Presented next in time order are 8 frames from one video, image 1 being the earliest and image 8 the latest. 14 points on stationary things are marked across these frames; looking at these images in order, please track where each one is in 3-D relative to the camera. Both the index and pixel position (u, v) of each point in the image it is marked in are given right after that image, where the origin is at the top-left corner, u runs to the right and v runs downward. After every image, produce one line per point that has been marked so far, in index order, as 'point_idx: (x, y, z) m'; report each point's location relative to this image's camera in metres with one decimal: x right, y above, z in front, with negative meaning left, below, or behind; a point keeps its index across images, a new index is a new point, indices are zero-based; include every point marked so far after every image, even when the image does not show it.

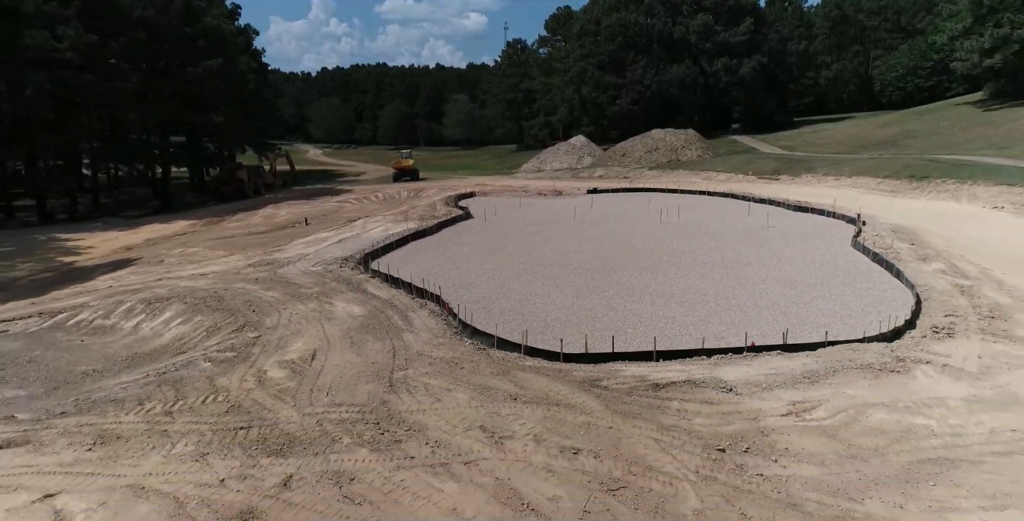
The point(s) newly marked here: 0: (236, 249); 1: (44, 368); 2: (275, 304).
0: (-9.9, +0.5, +18.6) m
1: (-8.8, -1.9, +9.9) m
2: (-5.1, -0.9, +11.1) m
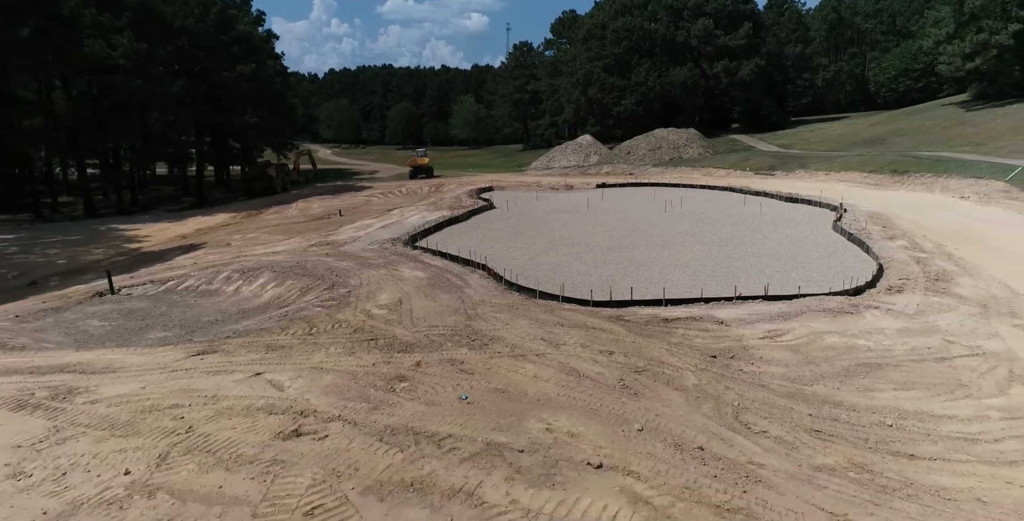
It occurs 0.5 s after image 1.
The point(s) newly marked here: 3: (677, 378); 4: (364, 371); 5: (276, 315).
0: (-9.0, +1.1, +21.1) m
1: (-7.9, -1.2, +12.4) m
2: (-4.2, -0.2, +13.6) m
3: (+2.4, -1.6, +7.6) m
4: (-2.1, -1.6, +7.5) m
5: (-5.0, -1.1, +10.9) m
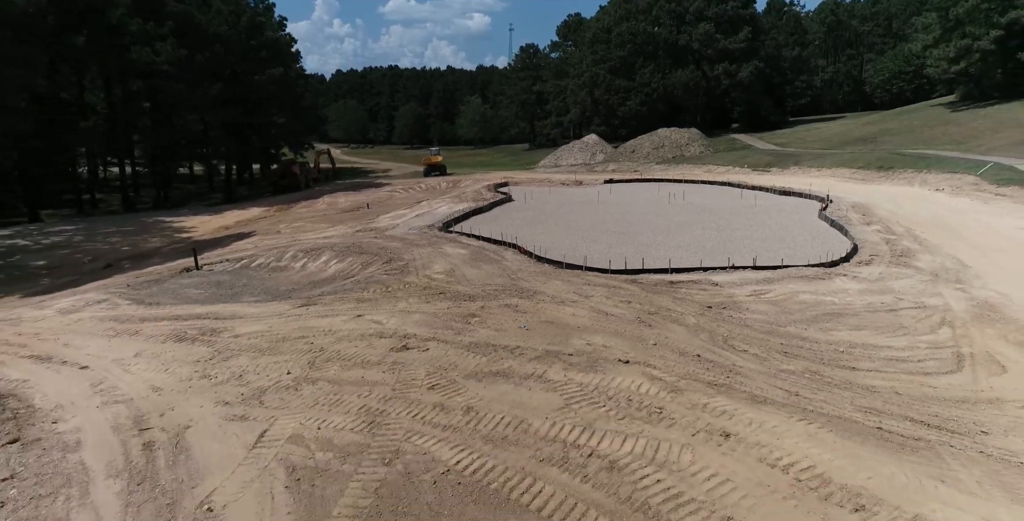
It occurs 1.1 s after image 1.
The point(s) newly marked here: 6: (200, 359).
0: (-8.1, +1.7, +23.5) m
1: (-7.1, -0.6, +14.8) m
2: (-3.4, +0.4, +15.9) m
3: (+3.2, -1.0, +10.0) m
4: (-1.3, -1.0, +9.9) m
5: (-4.2, -0.5, +13.3) m
6: (-5.4, -1.7, +9.0) m
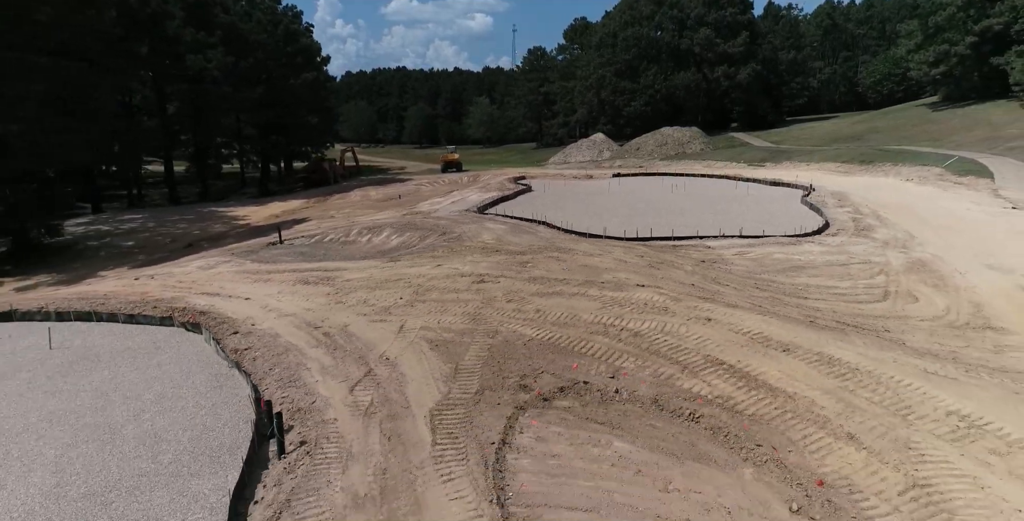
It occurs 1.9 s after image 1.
0: (-7.0, +2.6, +26.9) m
1: (-6.0, +0.3, +18.2) m
2: (-2.3, +1.3, +19.3) m
3: (+4.3, -0.1, +13.3) m
4: (-0.3, 0.0, +13.2) m
5: (-3.1, +0.4, +16.6) m
6: (-4.3, -0.8, +12.4) m
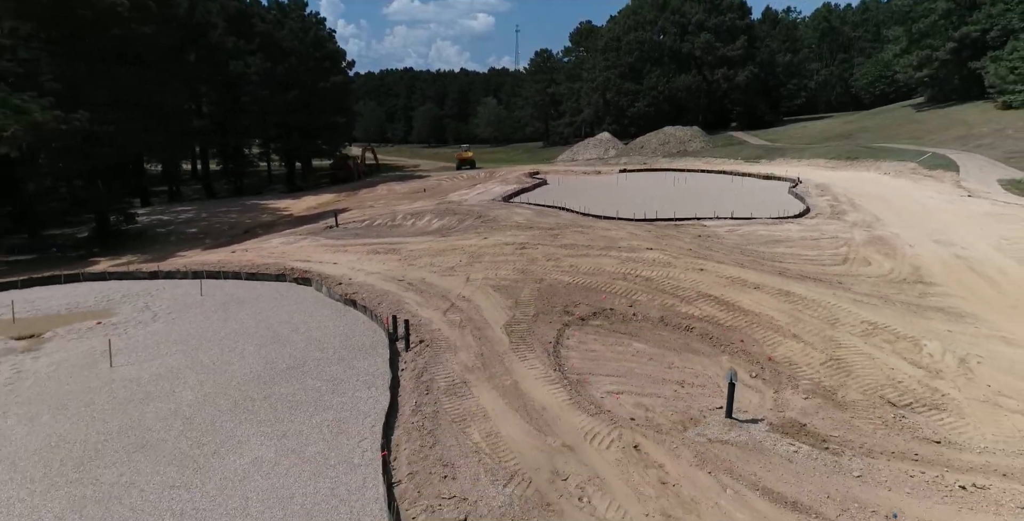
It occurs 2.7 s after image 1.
0: (-6.0, +3.4, +30.0) m
1: (-5.0, +1.1, +21.3) m
2: (-1.3, +2.1, +22.4) m
3: (+5.2, +0.7, +16.4) m
4: (+0.7, +0.8, +16.4) m
5: (-2.1, +1.2, +19.8) m
6: (-3.3, 0.0, +15.5) m
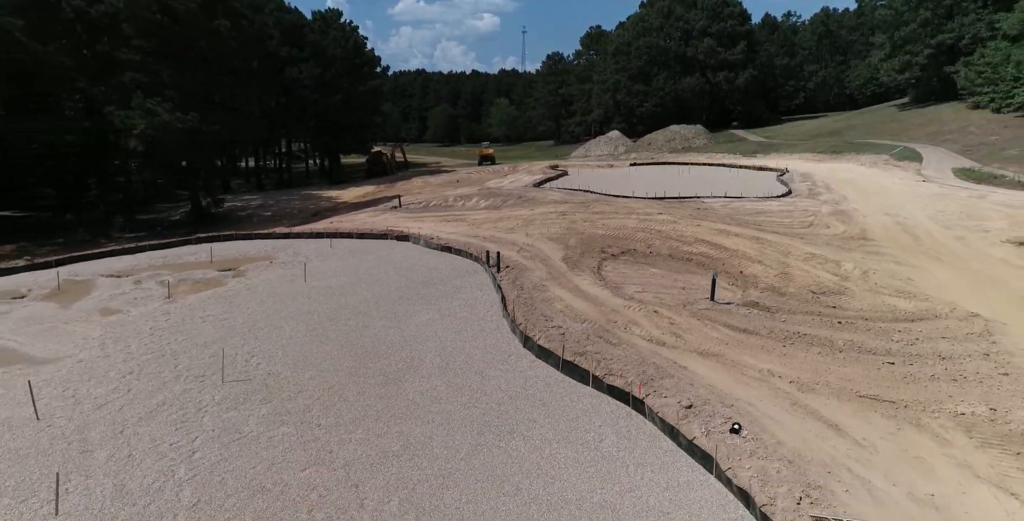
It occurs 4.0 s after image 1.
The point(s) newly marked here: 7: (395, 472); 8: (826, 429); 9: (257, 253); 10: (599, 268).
0: (-4.2, +4.8, +34.9) m
1: (-3.3, +2.4, +26.1) m
2: (+0.4, +3.5, +27.2) m
3: (+6.9, +2.1, +21.1) m
4: (+2.4, +2.1, +21.1) m
5: (-0.4, +2.6, +24.6) m
6: (-1.7, +1.4, +20.3) m
7: (-1.5, -2.7, +6.7) m
8: (+4.5, -2.4, +7.5) m
9: (-8.4, +0.3, +17.2) m
10: (+2.4, -0.2, +14.5) m
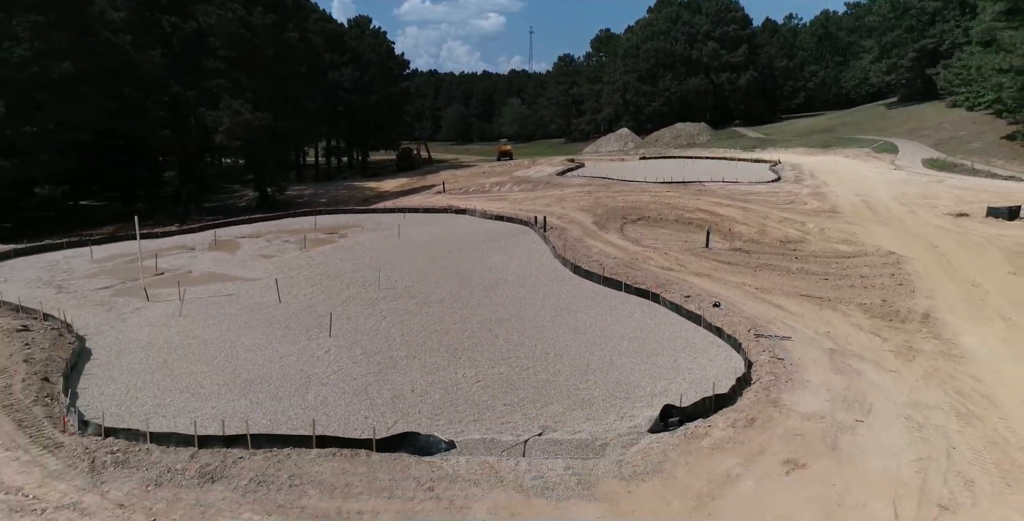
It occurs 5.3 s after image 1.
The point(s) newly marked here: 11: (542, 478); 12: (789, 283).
0: (-2.4, +6.1, +39.4) m
1: (-1.7, +3.8, +30.7) m
2: (+2.1, +4.8, +31.7) m
3: (+8.5, +3.4, +25.6) m
4: (+4.0, +3.4, +25.6) m
5: (+1.2, +3.9, +29.1) m
6: (-0.1, +2.7, +24.8) m
7: (0.0, -1.4, +11.2) m
8: (+5.9, -1.1, +11.9) m
9: (-6.8, +1.6, +21.7) m
10: (+3.9, +1.1, +19.0) m
11: (+0.4, -2.6, +6.4) m
12: (+7.1, -0.6, +13.5) m
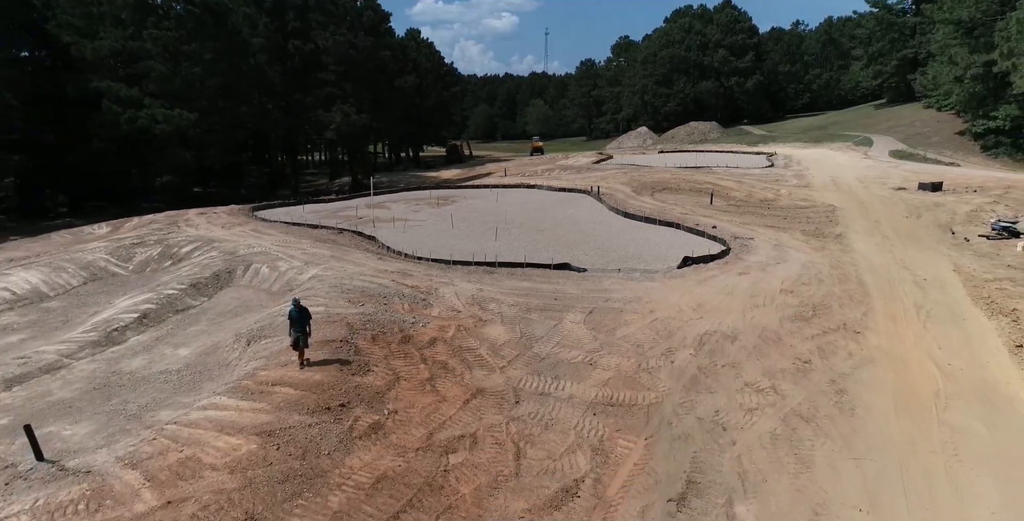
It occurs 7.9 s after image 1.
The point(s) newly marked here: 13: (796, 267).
0: (+1.2, +8.3, +47.6) m
1: (+1.8, +5.9, +38.8) m
2: (+5.6, +6.9, +39.8) m
3: (+11.8, +5.5, +33.5) m
4: (+7.3, +5.6, +33.6) m
5: (+4.7, +6.1, +37.2) m
6: (+3.2, +4.8, +32.9) m
7: (+3.0, +0.8, +19.4) m
8: (+8.9, +1.1, +19.9) m
9: (-3.6, +3.8, +30.0) m
10: (+7.1, +3.3, +27.0) m
11: (+3.3, -0.4, +14.5) m
12: (+10.1, +1.6, +21.4) m
13: (+8.2, -0.2, +15.3) m
